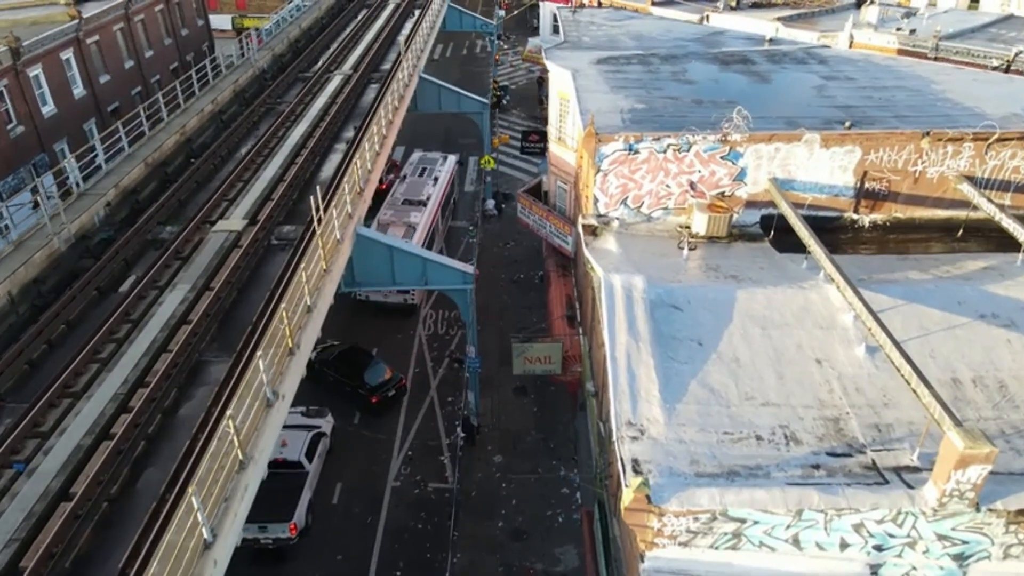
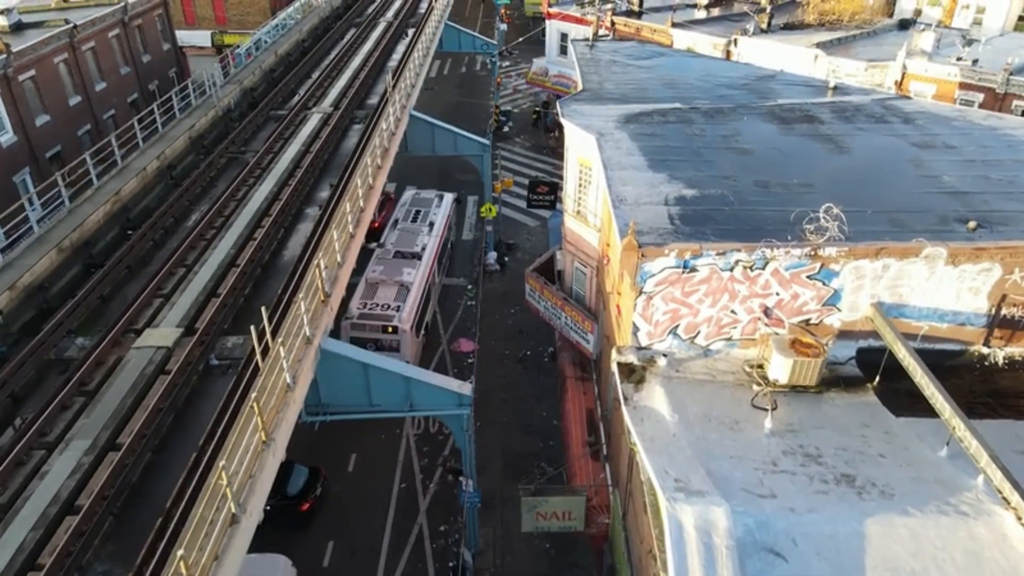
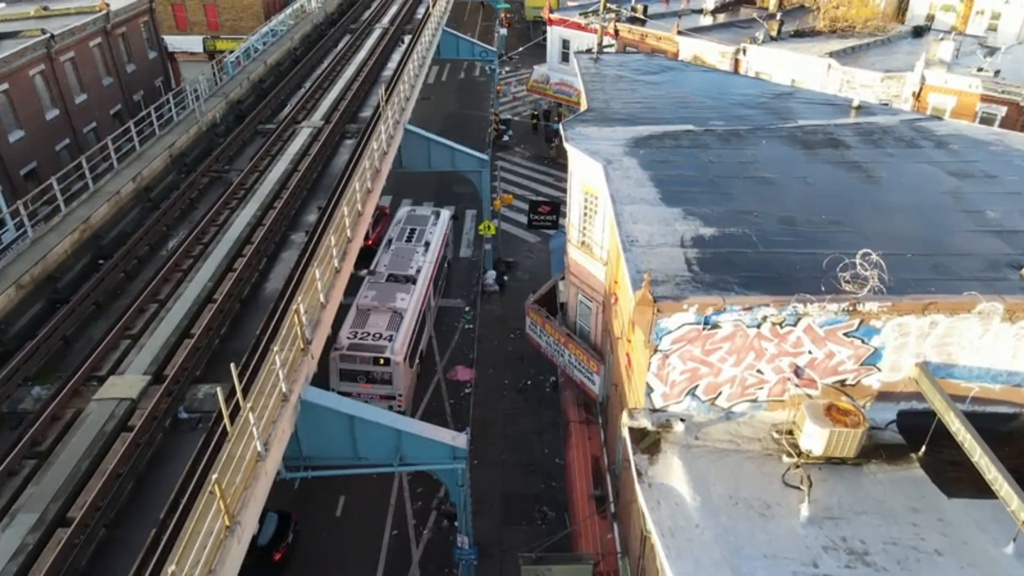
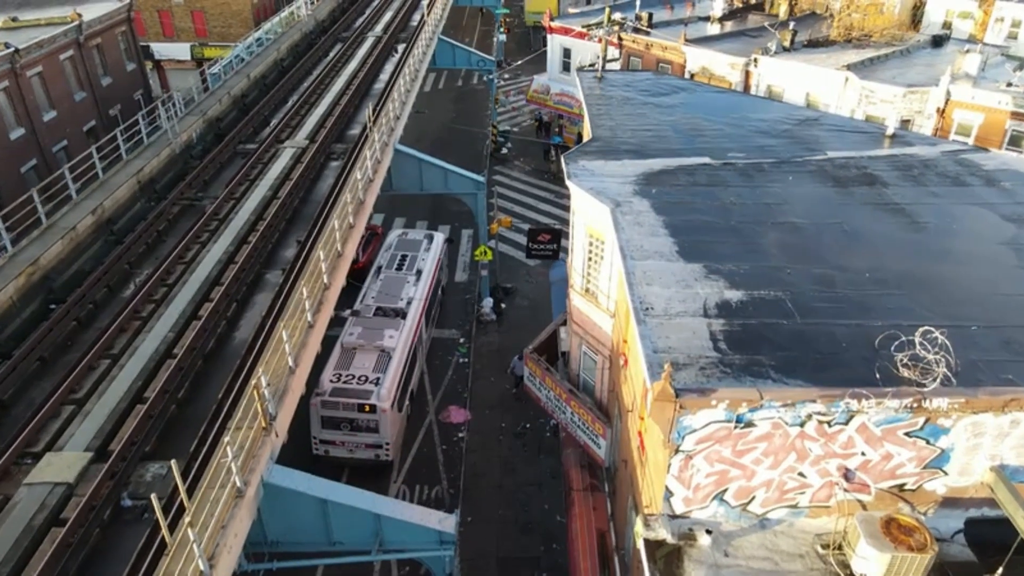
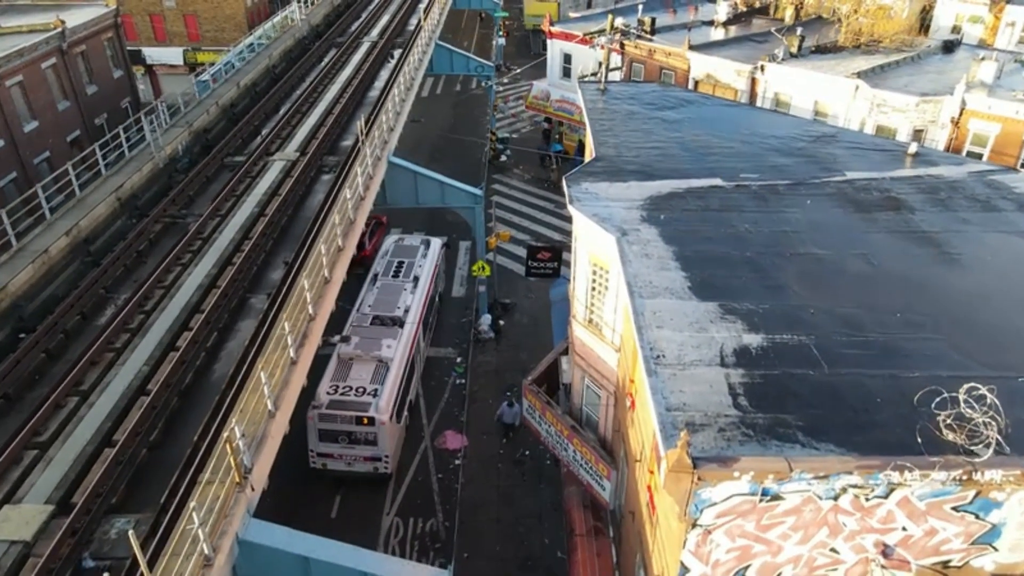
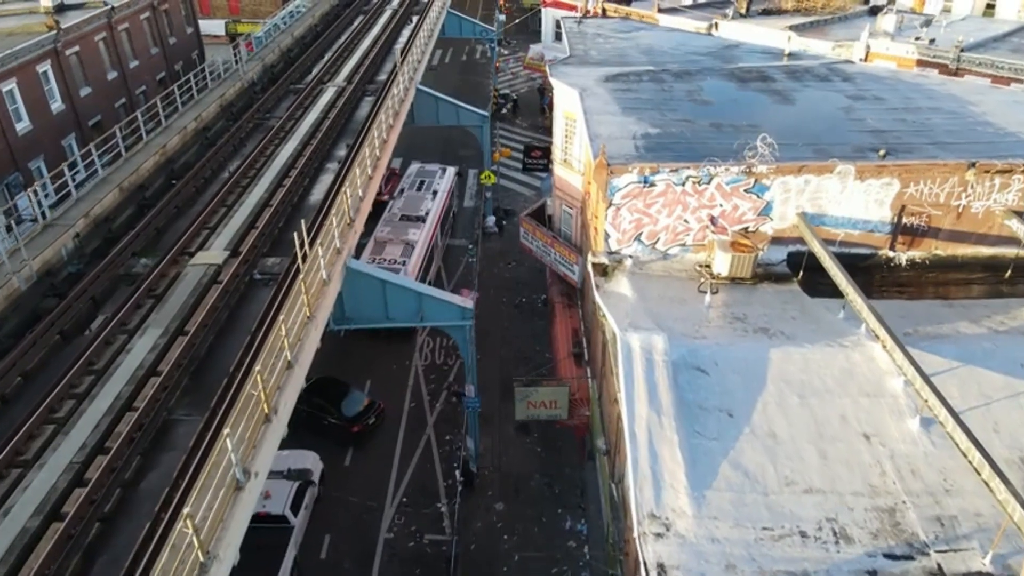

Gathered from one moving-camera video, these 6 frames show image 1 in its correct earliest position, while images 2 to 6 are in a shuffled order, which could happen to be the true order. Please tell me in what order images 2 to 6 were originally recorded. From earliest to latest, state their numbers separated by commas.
6, 2, 3, 4, 5
